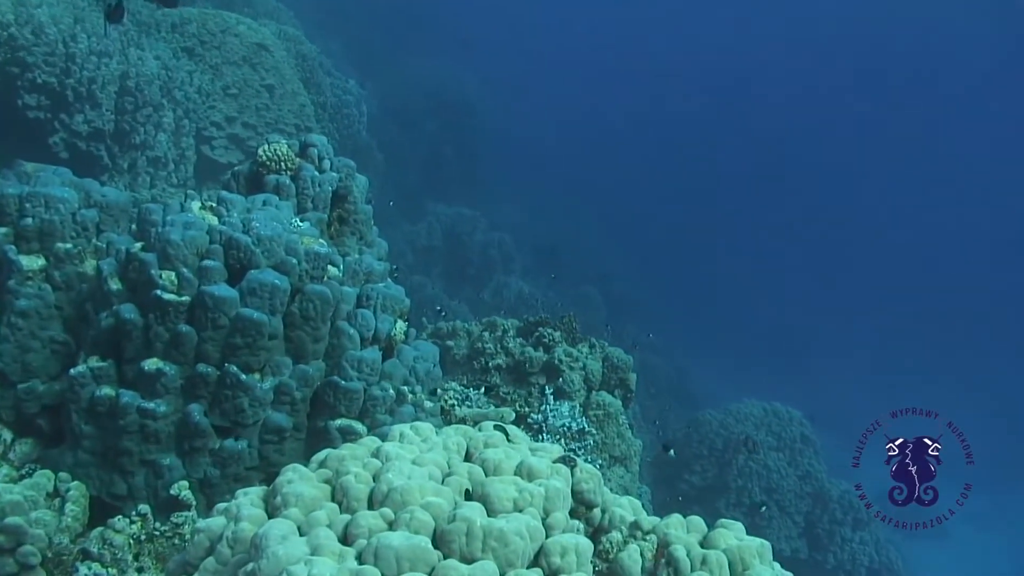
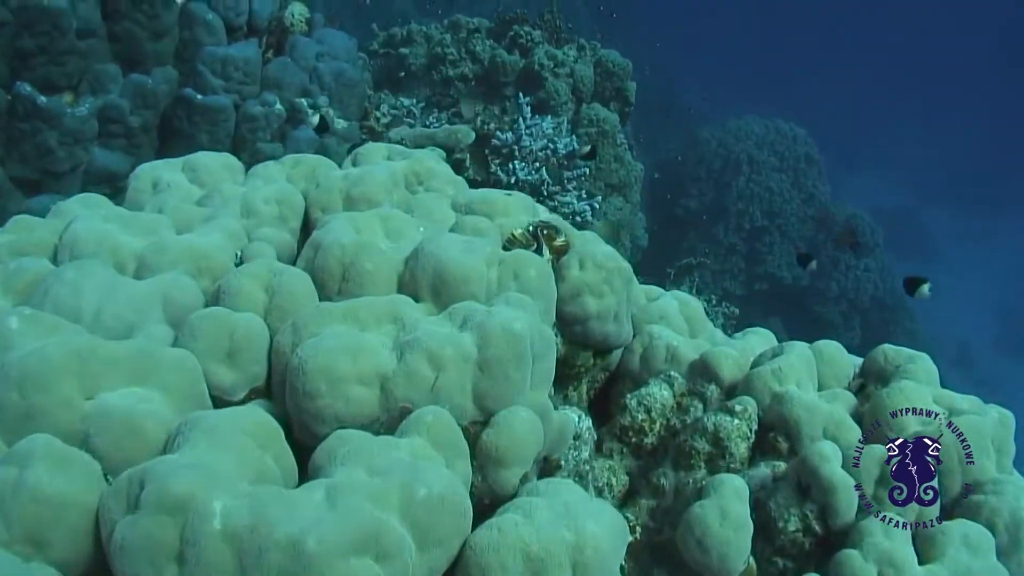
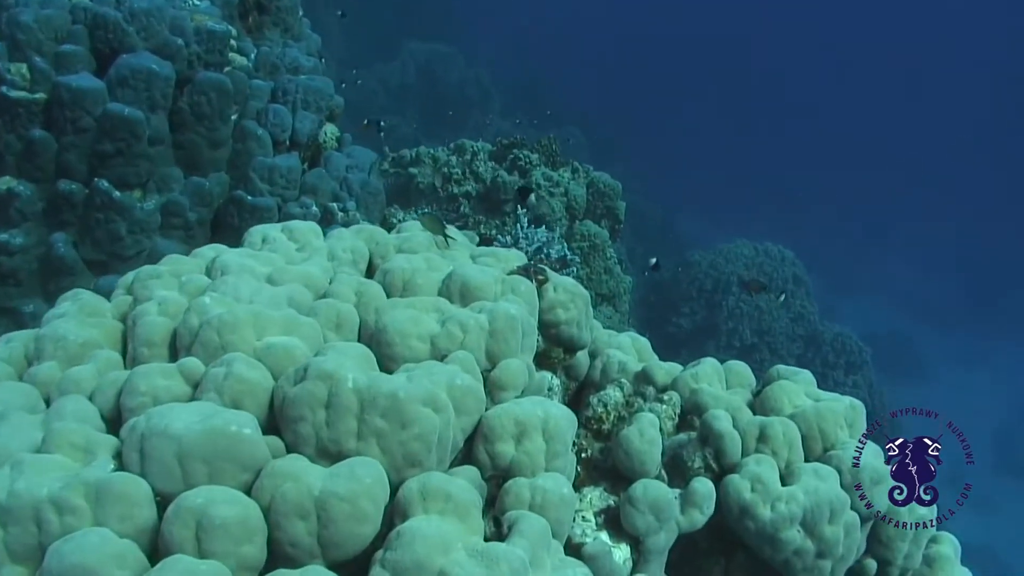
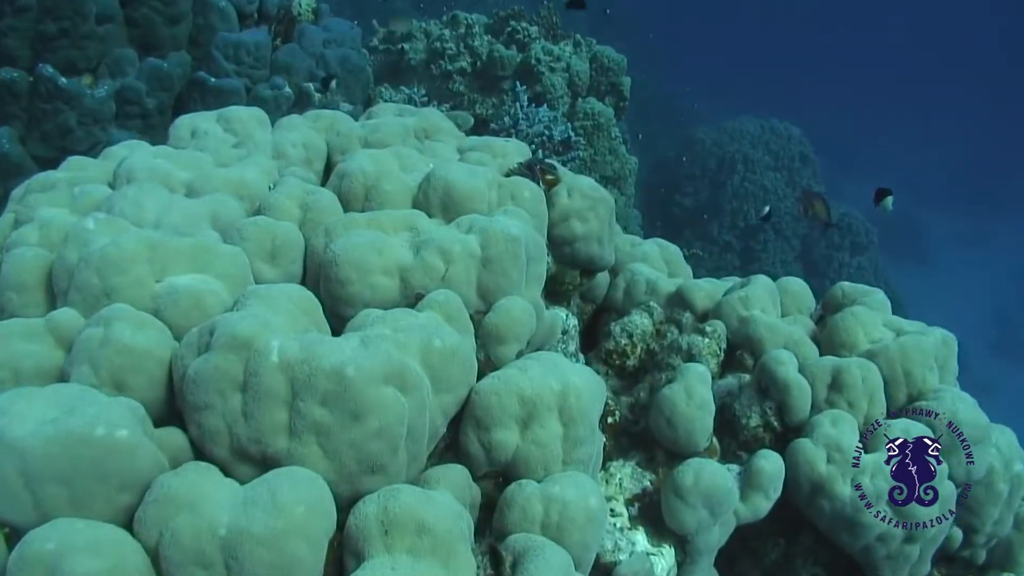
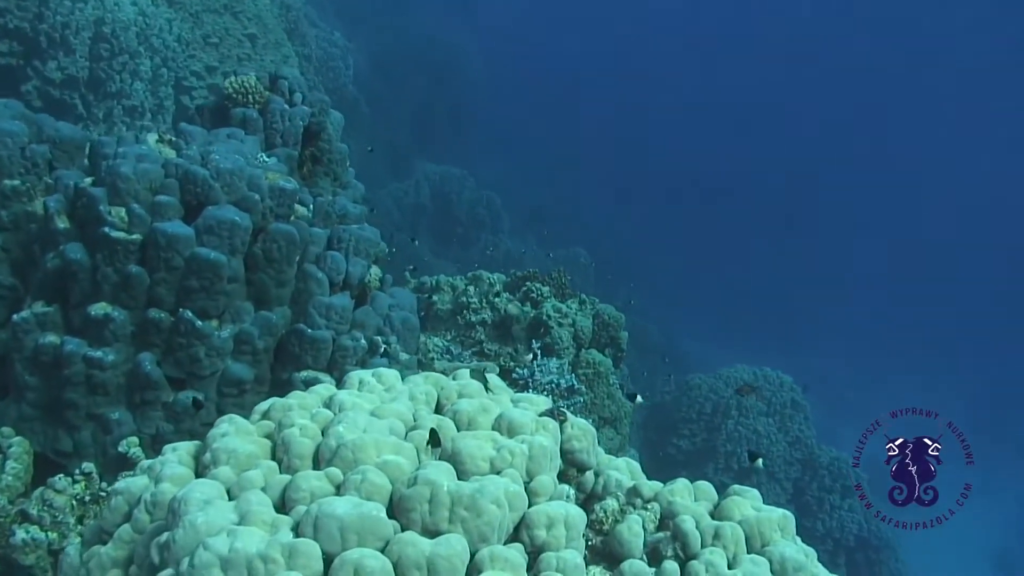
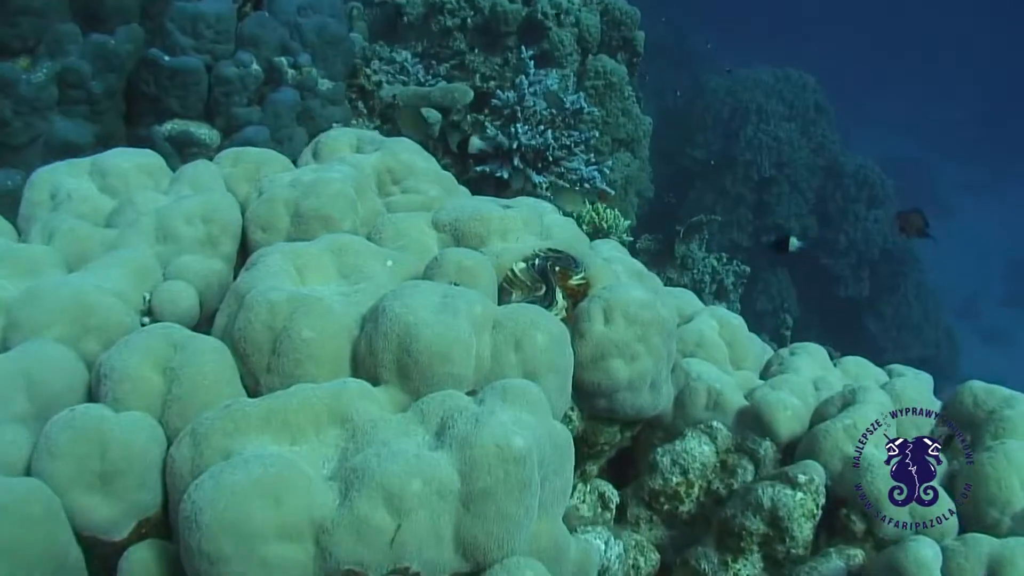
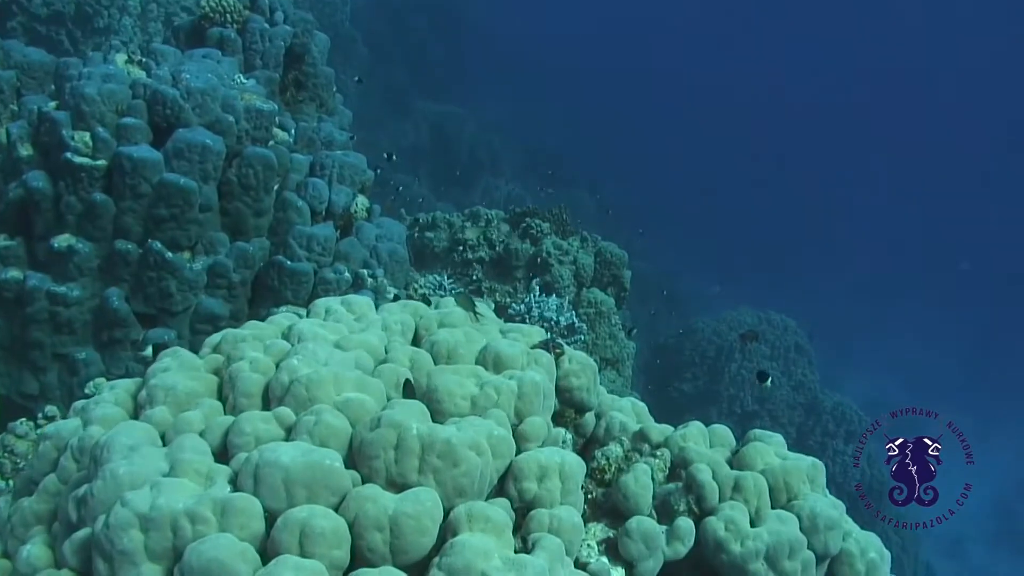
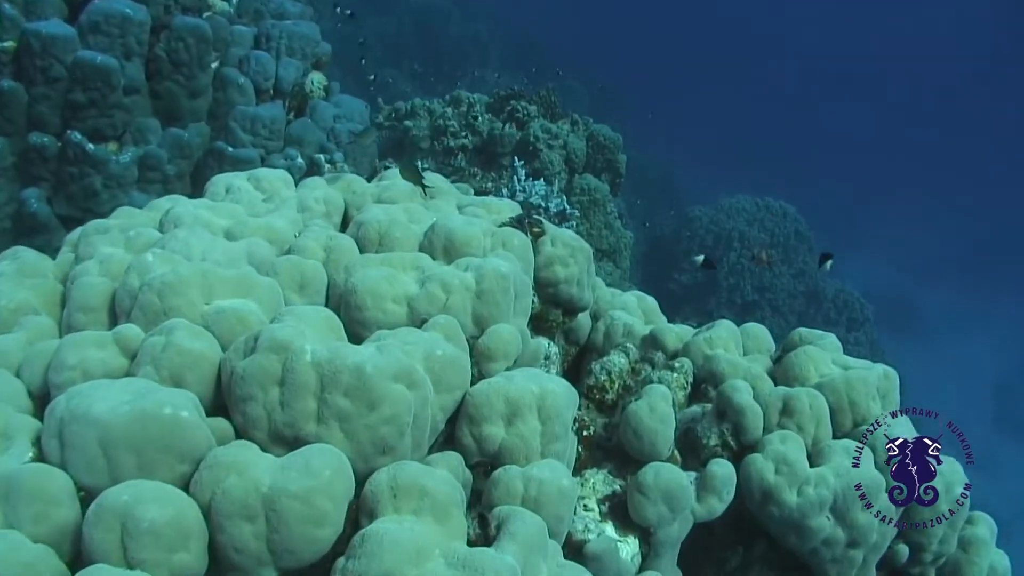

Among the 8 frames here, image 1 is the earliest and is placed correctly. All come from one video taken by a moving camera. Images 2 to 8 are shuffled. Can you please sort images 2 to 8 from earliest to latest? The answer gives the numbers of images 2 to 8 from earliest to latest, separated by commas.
5, 7, 3, 8, 4, 2, 6
